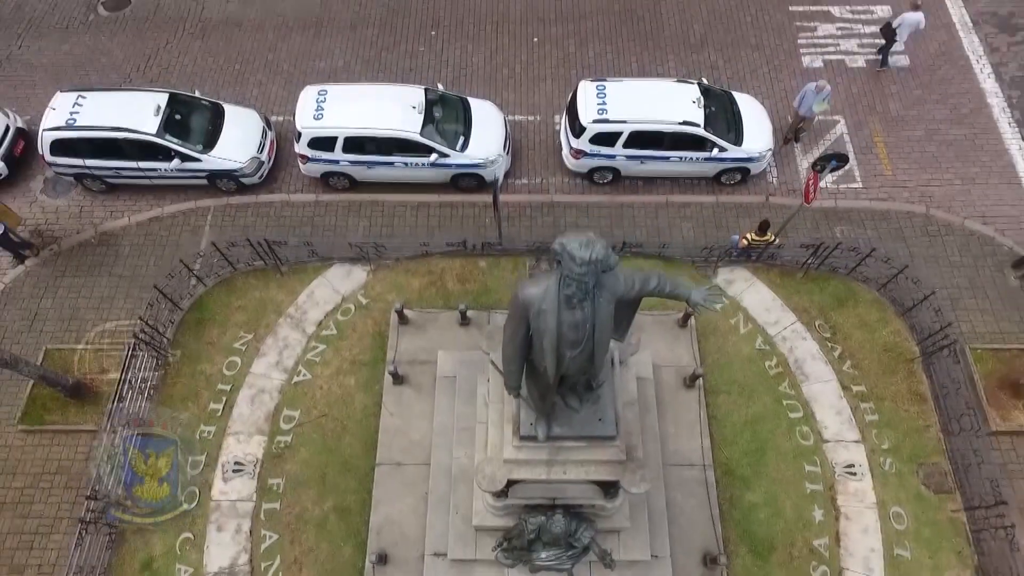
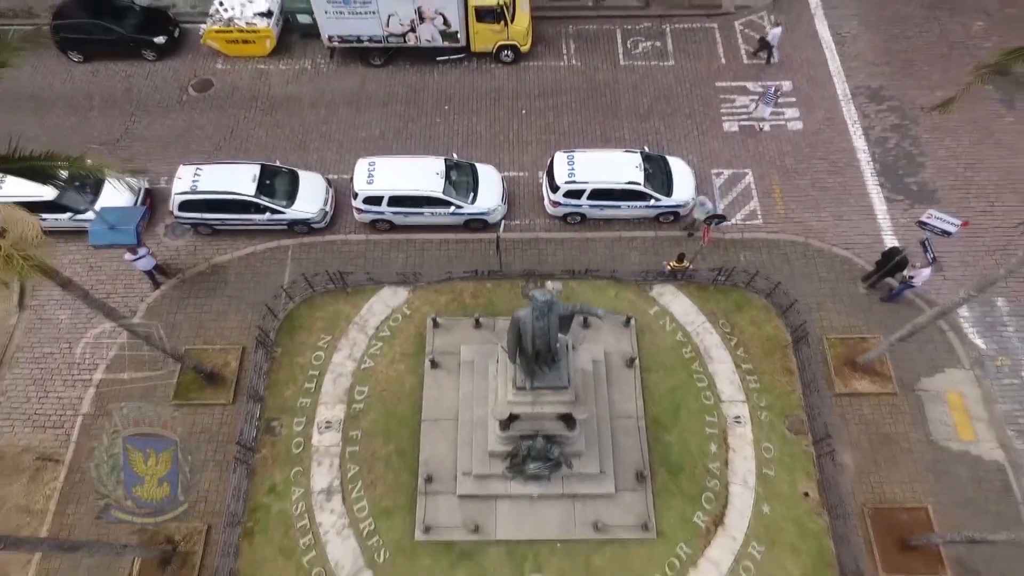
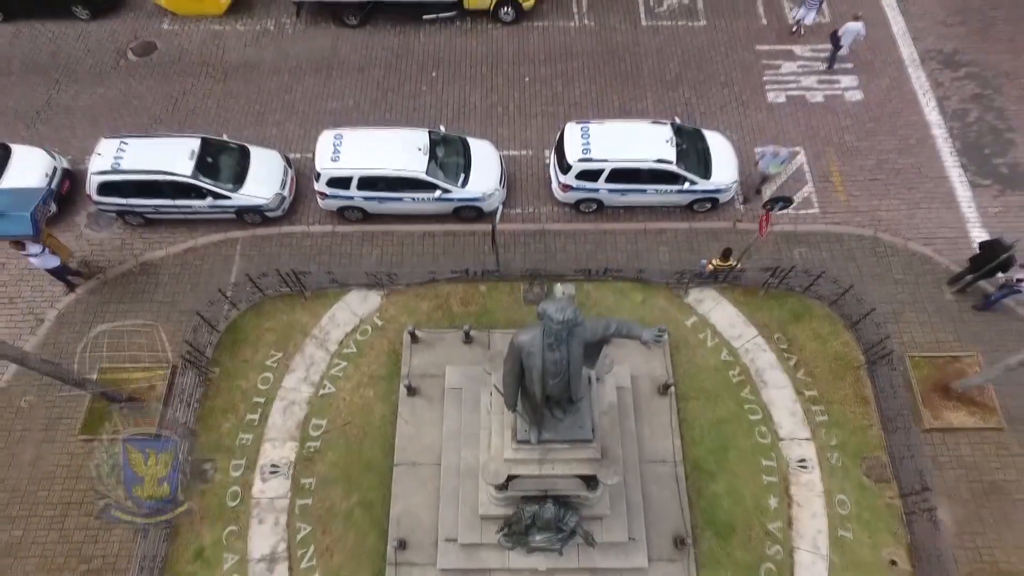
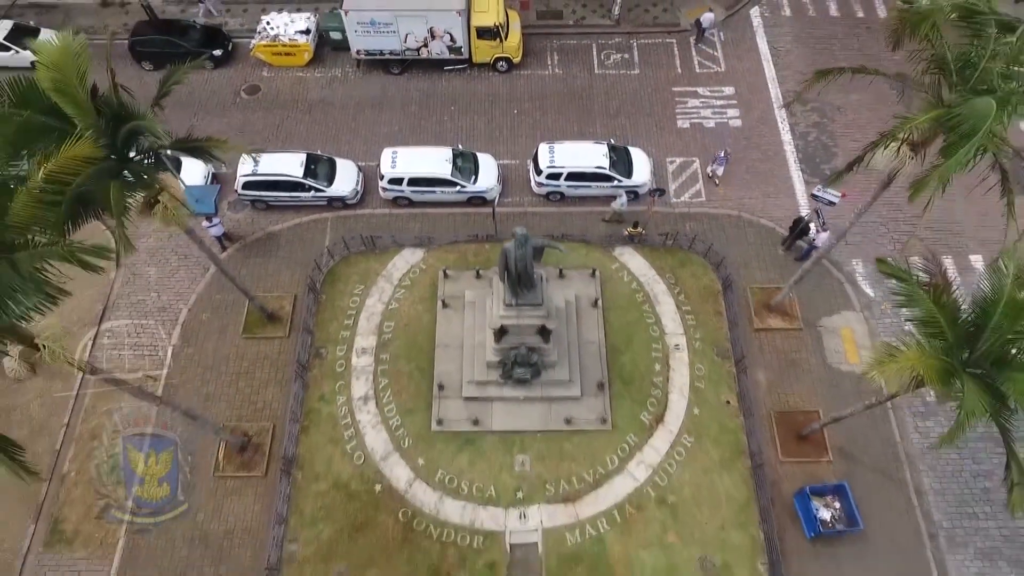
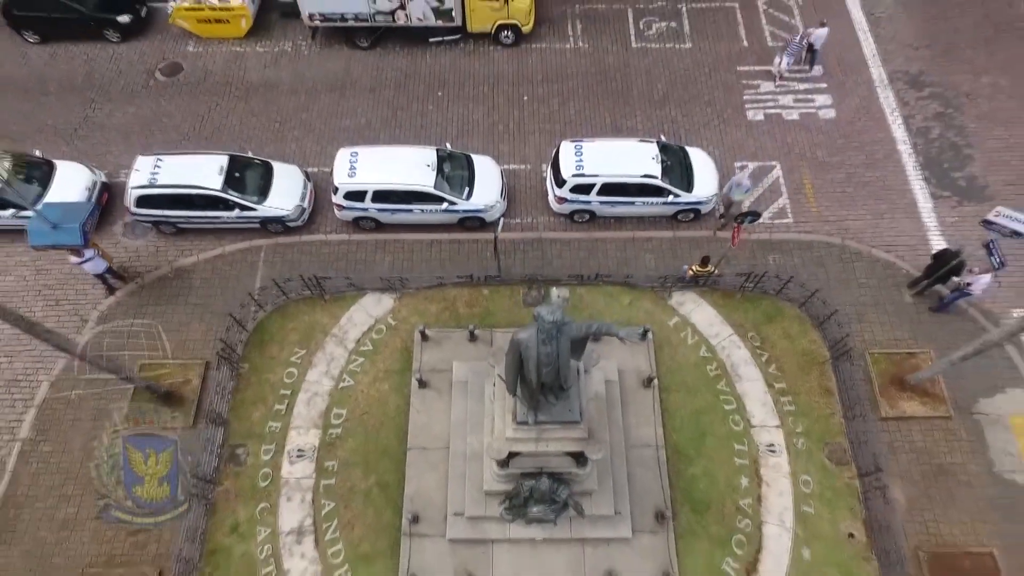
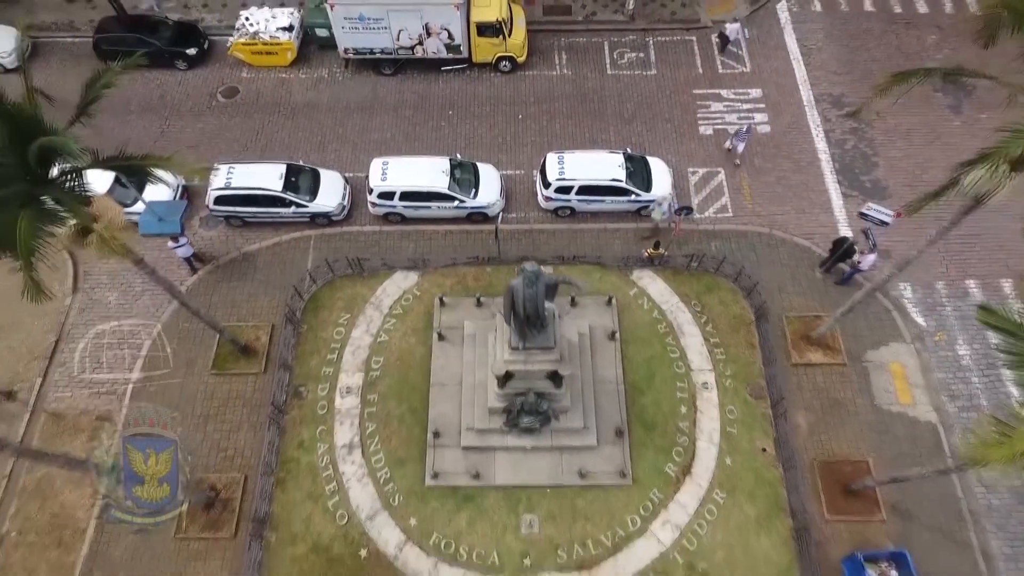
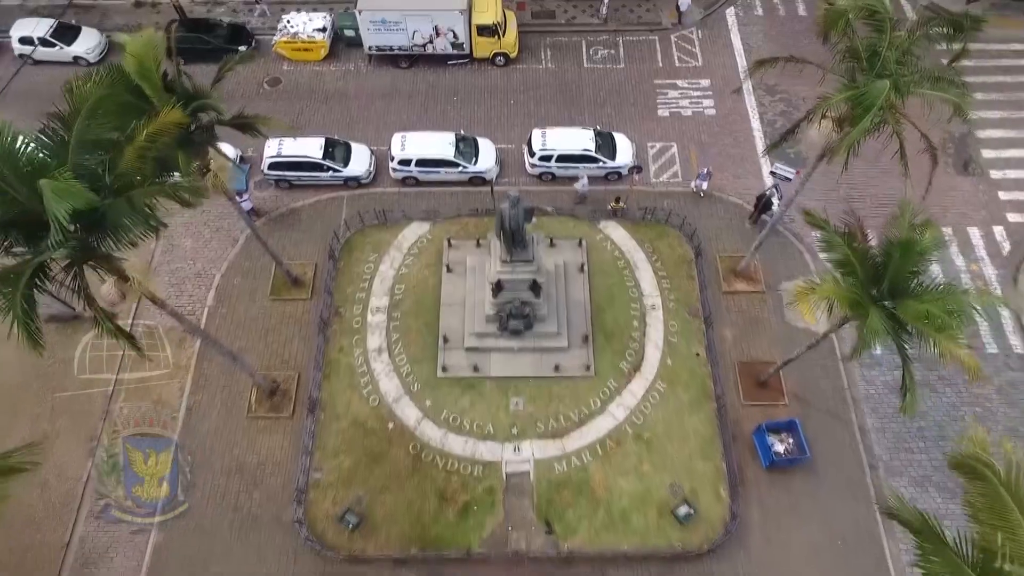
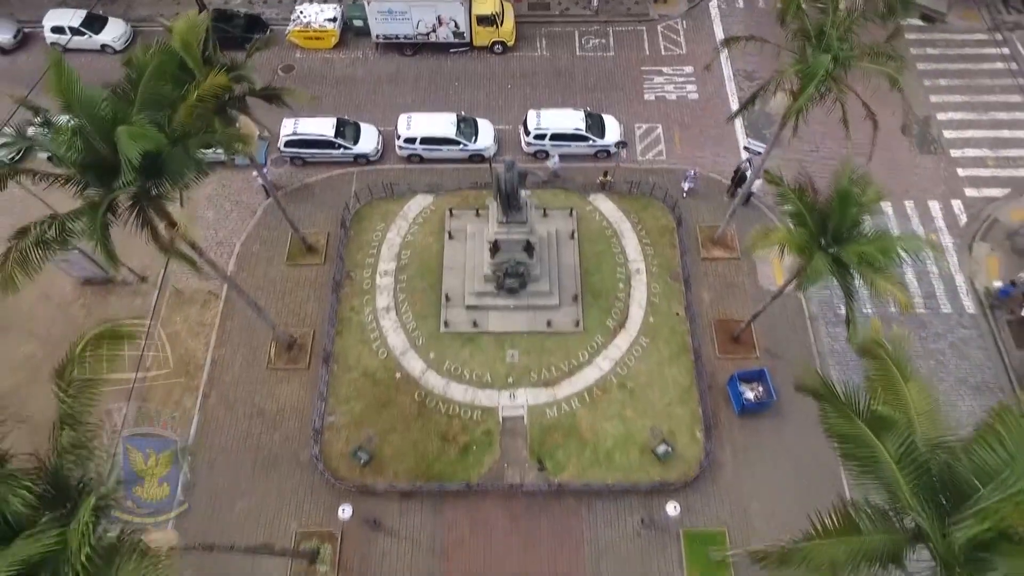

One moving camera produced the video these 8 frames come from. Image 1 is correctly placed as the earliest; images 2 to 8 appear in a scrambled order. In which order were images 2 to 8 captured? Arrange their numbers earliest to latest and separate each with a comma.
3, 5, 2, 6, 4, 7, 8
